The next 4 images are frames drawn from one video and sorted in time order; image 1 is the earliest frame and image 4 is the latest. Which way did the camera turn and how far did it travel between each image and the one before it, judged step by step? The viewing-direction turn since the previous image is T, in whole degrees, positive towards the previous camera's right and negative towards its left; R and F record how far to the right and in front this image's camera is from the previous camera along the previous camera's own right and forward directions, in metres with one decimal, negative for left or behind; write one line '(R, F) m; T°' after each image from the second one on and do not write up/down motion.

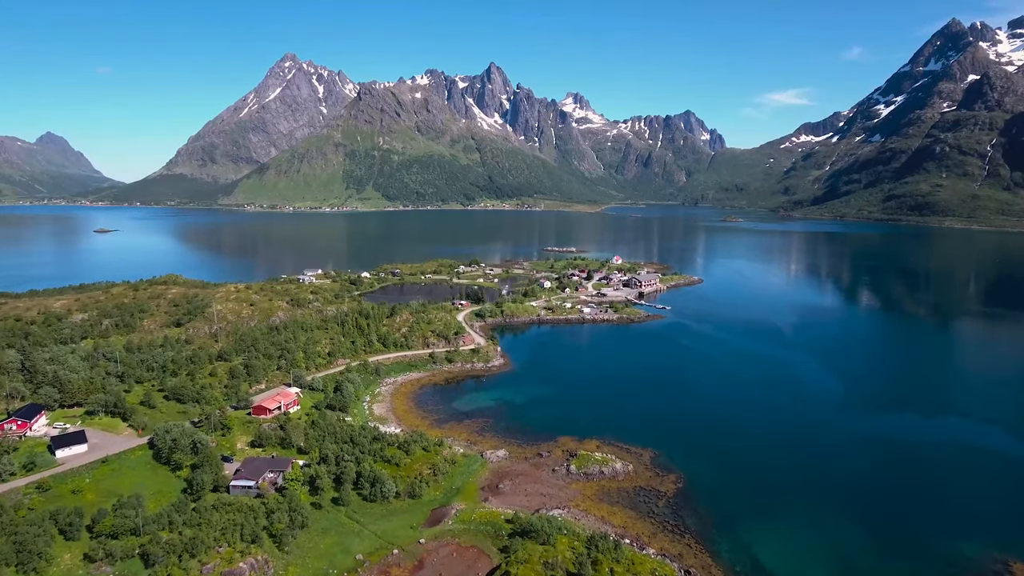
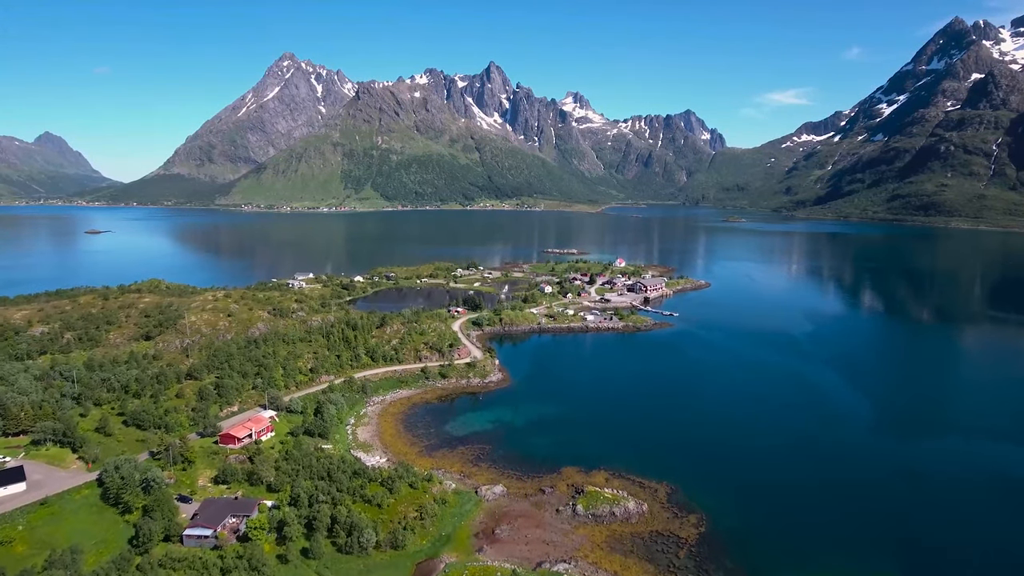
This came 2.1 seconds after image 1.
(+0.1, +4.8) m; 0°
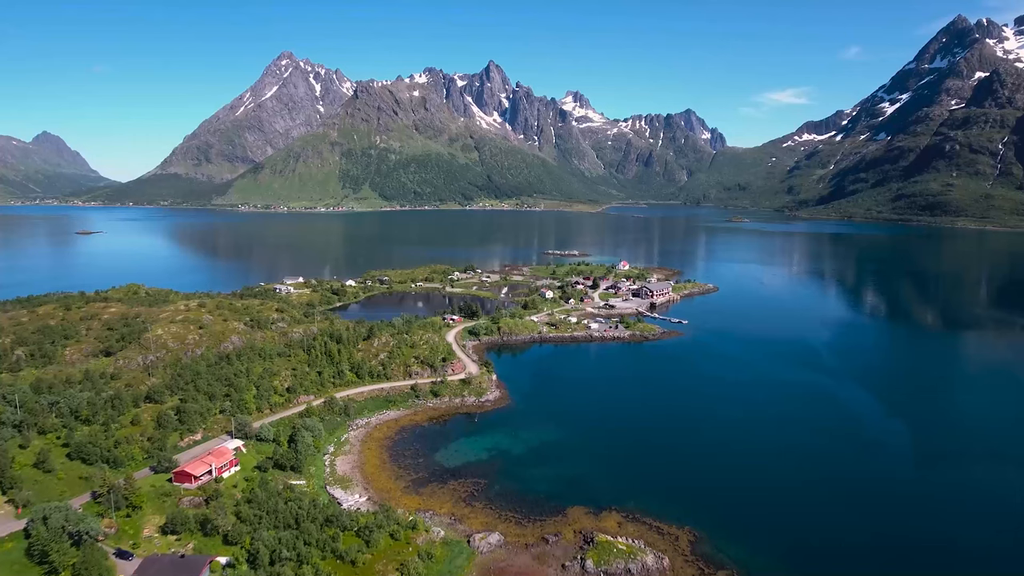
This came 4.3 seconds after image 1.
(+0.1, +5.1) m; 0°
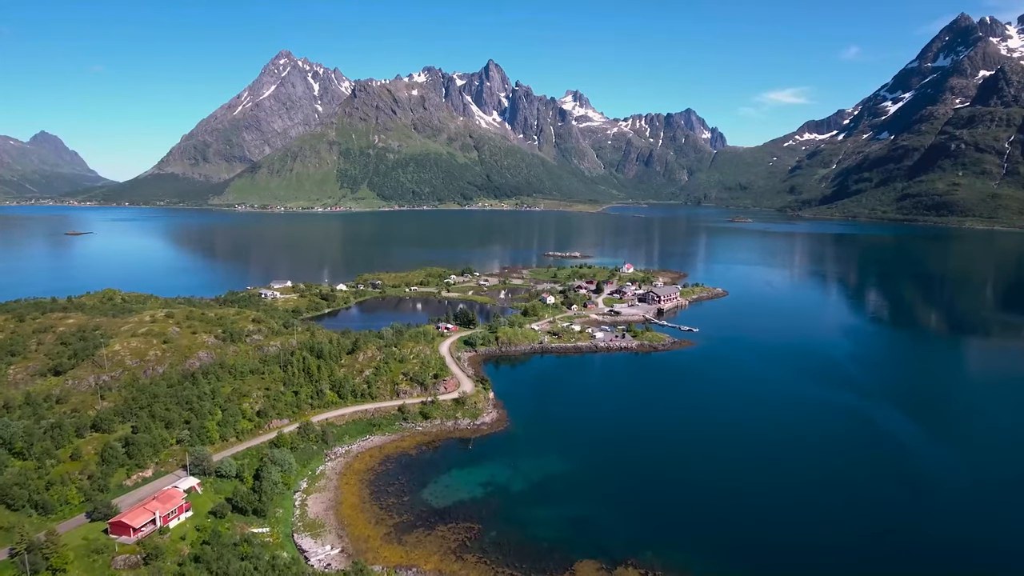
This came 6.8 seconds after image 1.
(+0.1, +5.3) m; 0°
